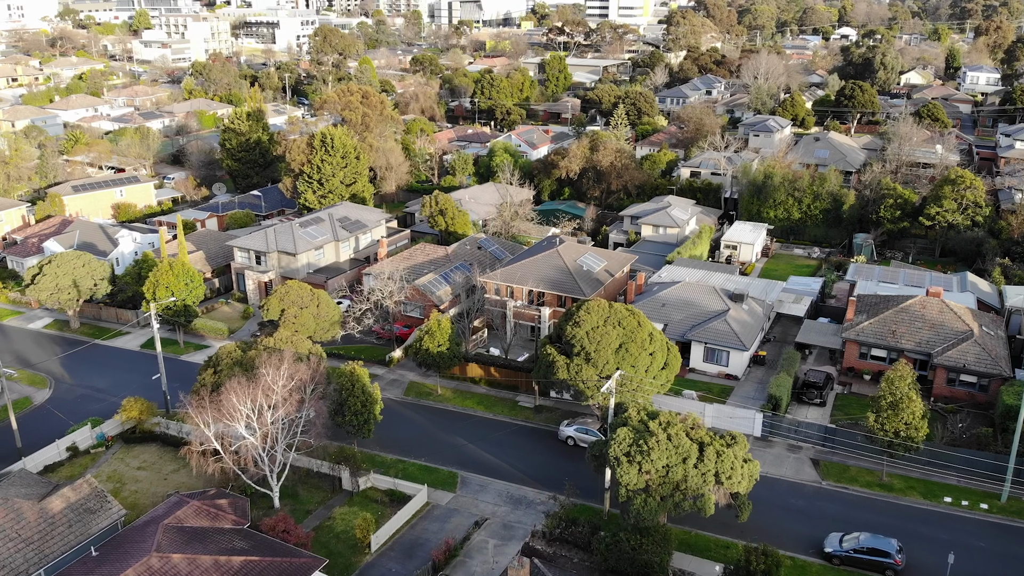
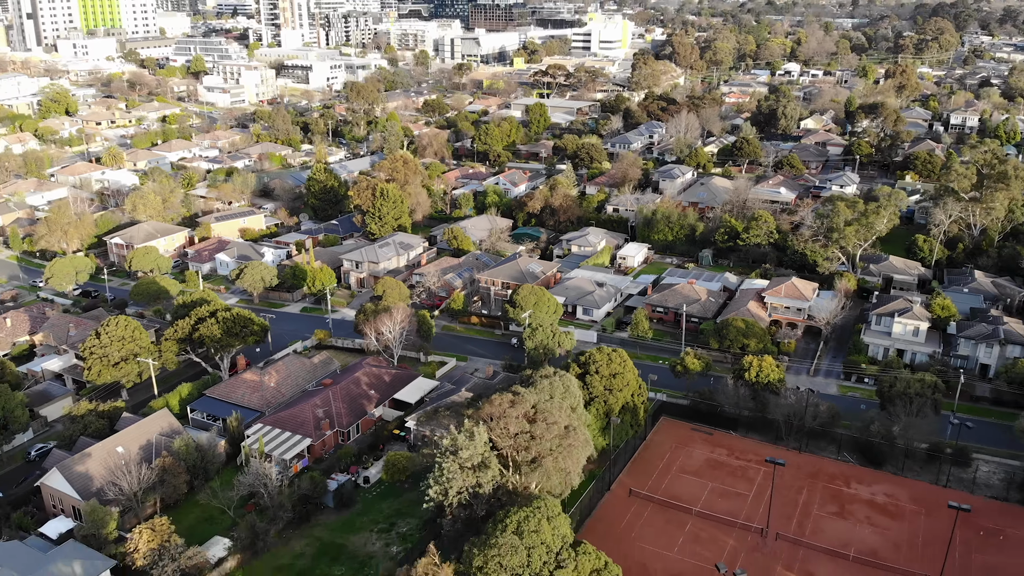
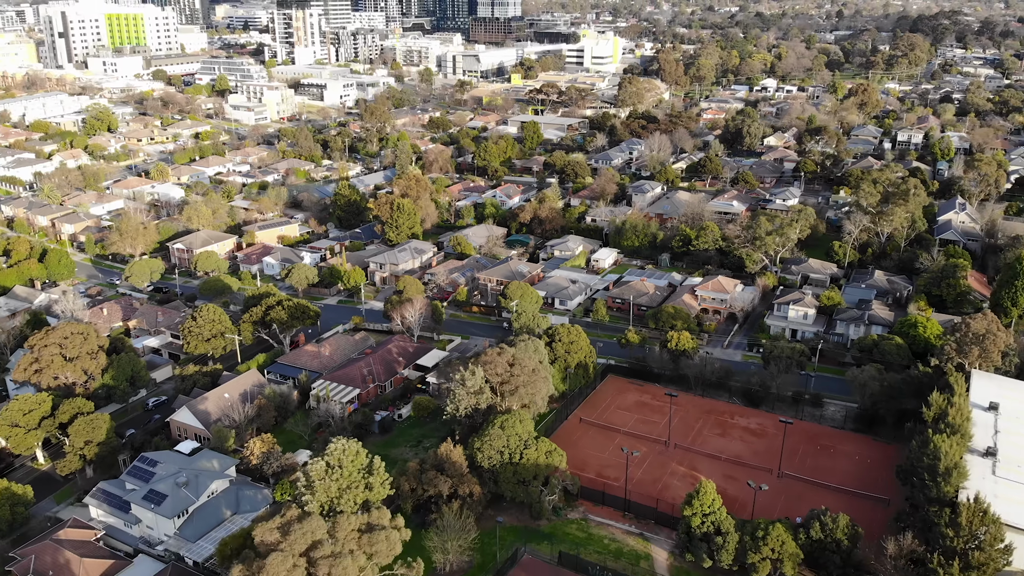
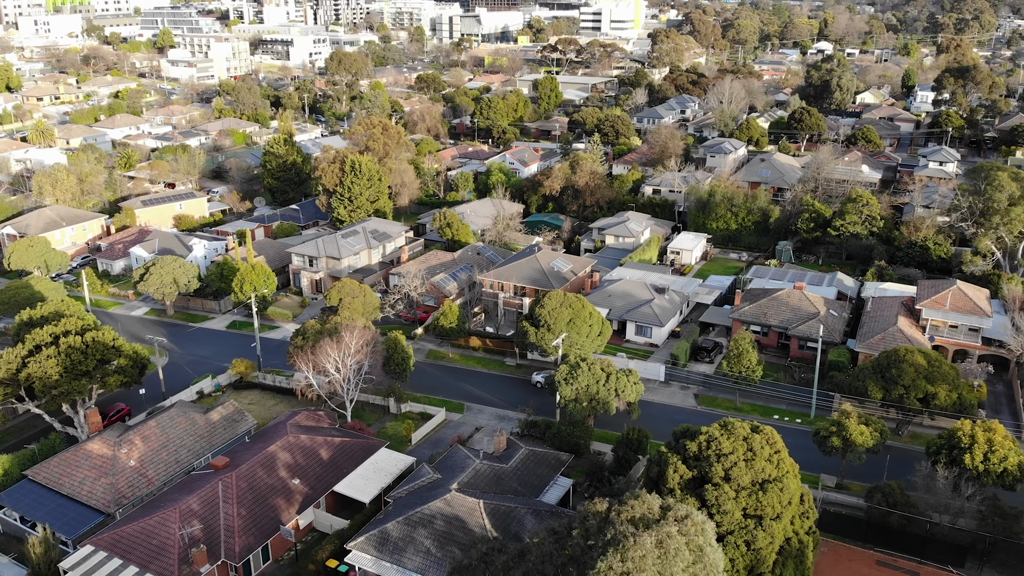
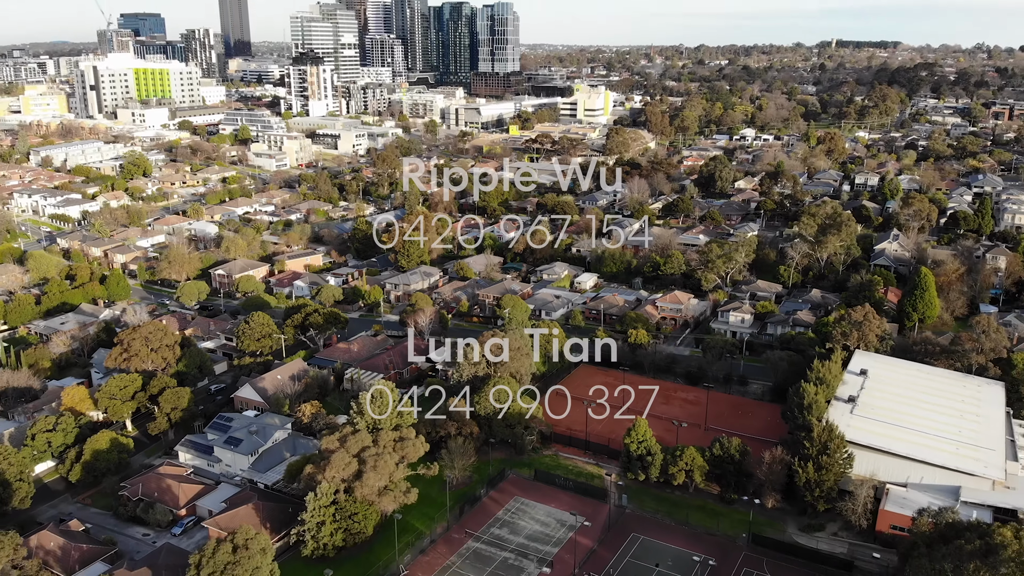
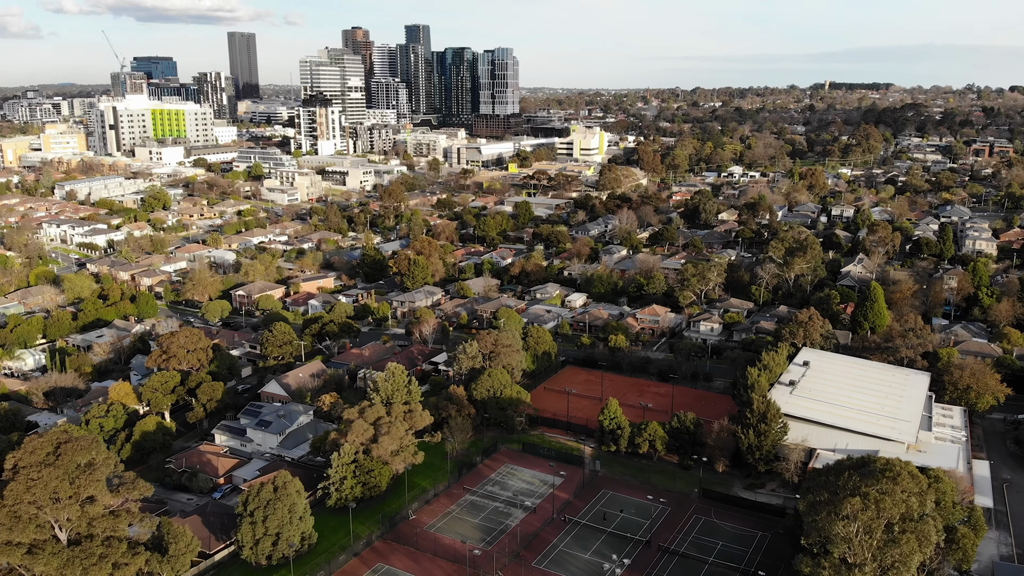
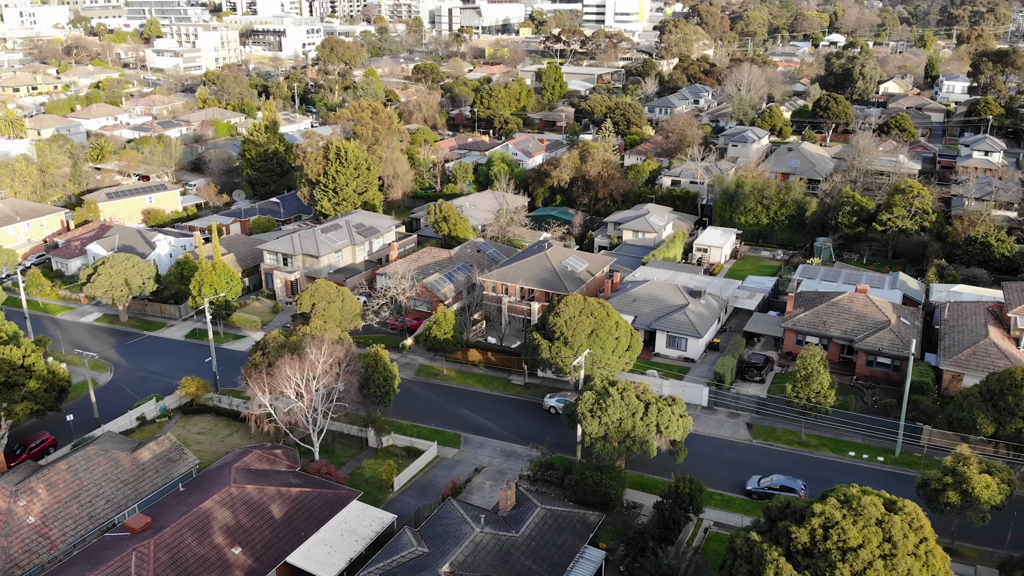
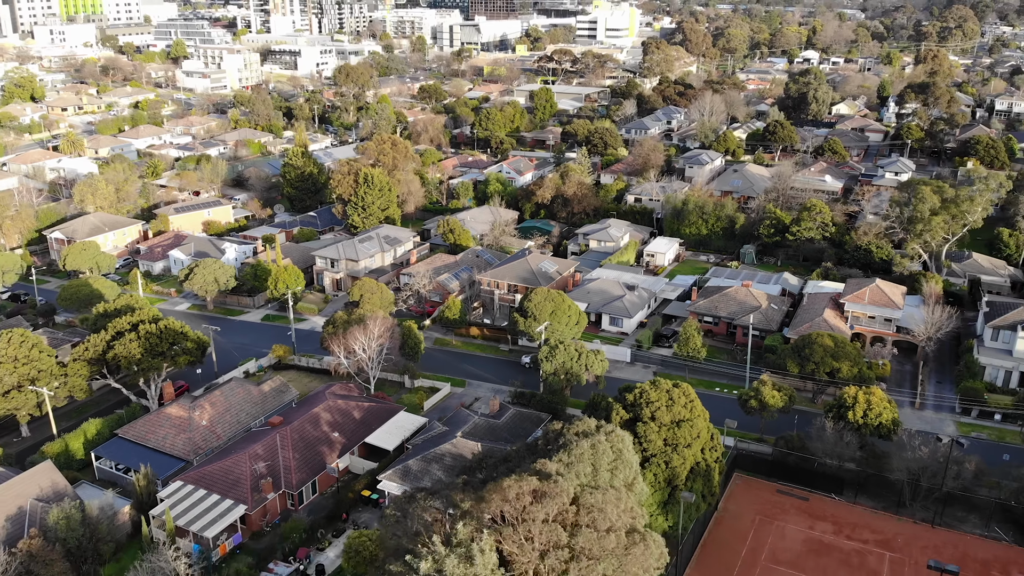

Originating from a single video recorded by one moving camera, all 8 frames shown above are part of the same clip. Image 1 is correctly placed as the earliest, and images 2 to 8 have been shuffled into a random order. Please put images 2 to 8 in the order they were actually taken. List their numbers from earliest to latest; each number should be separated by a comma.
7, 4, 8, 2, 3, 5, 6
